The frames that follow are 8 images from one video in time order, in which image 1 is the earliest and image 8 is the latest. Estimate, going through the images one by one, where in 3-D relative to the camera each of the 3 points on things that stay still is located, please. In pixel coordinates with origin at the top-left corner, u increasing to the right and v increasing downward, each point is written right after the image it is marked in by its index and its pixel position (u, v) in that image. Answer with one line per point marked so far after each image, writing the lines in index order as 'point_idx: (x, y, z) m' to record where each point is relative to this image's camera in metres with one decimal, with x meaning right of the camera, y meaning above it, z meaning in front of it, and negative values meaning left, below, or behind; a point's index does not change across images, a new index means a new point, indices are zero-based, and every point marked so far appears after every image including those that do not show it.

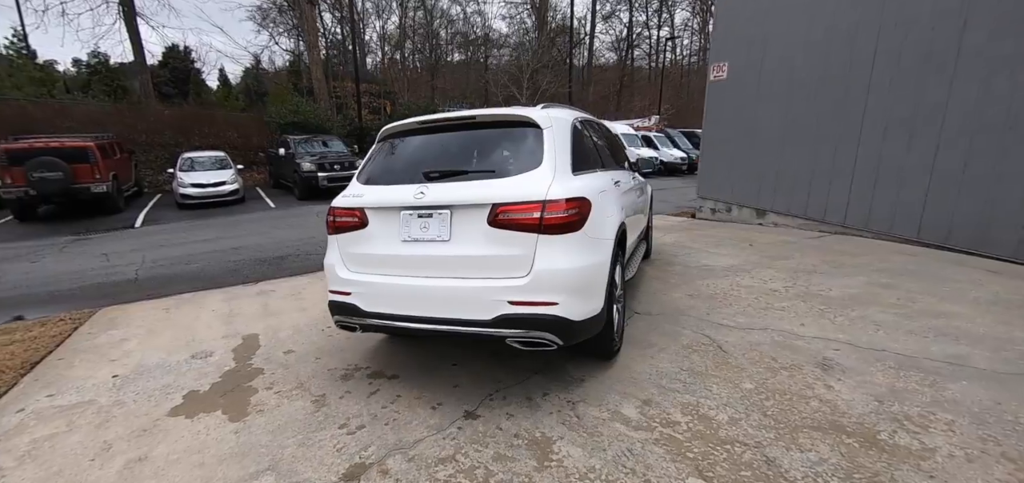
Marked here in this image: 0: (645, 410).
0: (+0.7, -0.9, +2.4) m
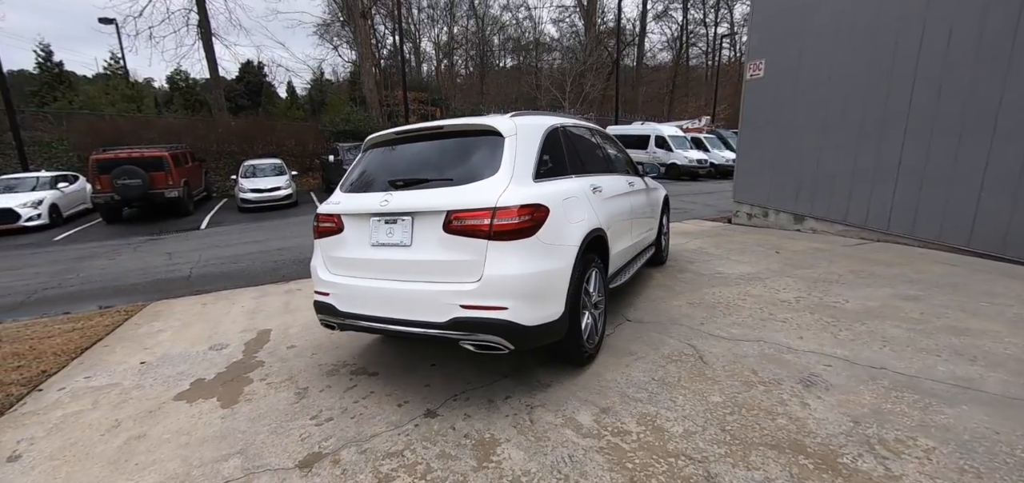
0: (+0.5, -0.9, +2.4) m
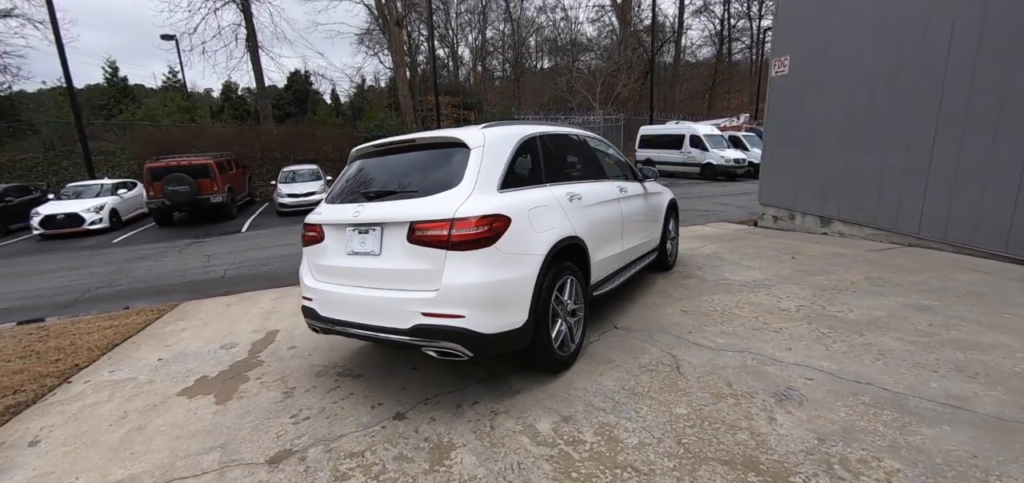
0: (+0.2, -1.0, +2.4) m
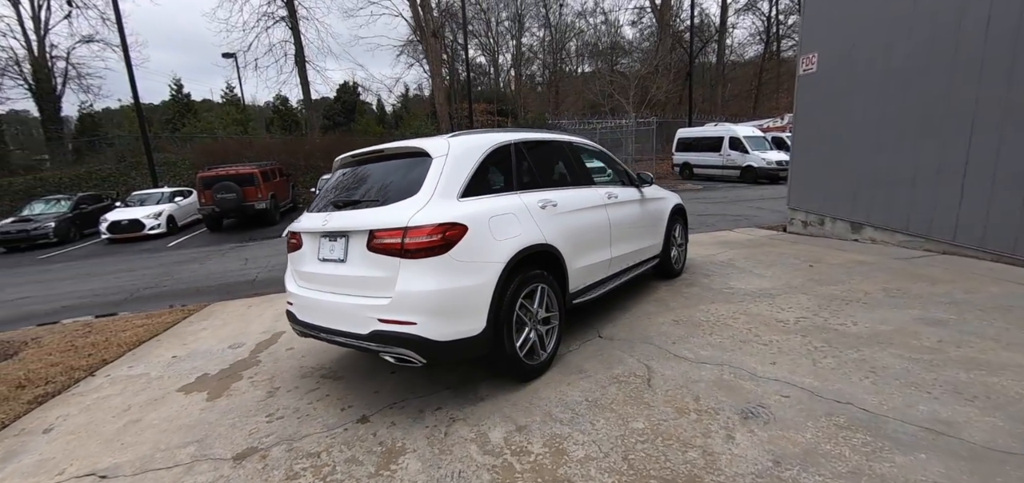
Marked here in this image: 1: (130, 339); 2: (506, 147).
0: (0.0, -1.0, +2.4) m
1: (-4.2, -1.1, +5.0) m
2: (0.0, +0.7, +3.1) m
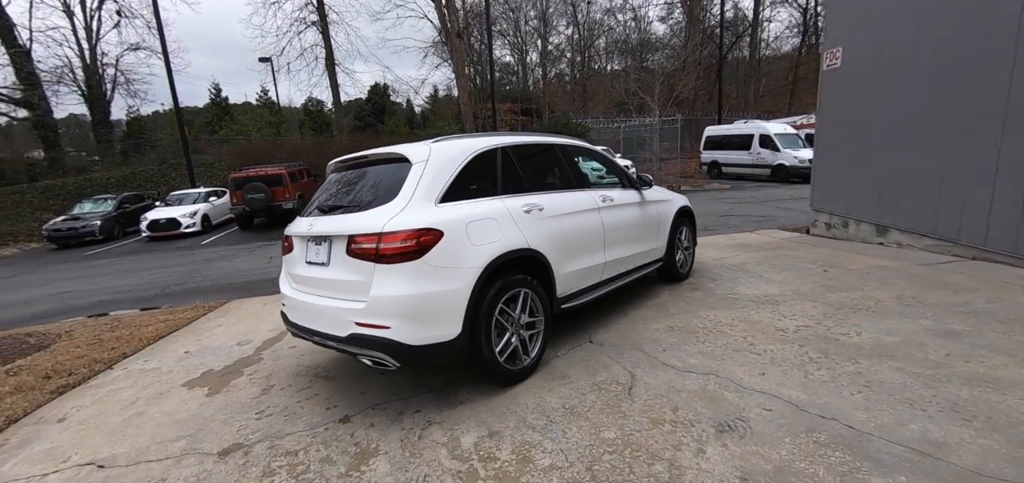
0: (-0.2, -1.1, +2.4) m
1: (-4.2, -1.1, +5.2) m
2: (-0.1, +0.6, +3.1) m
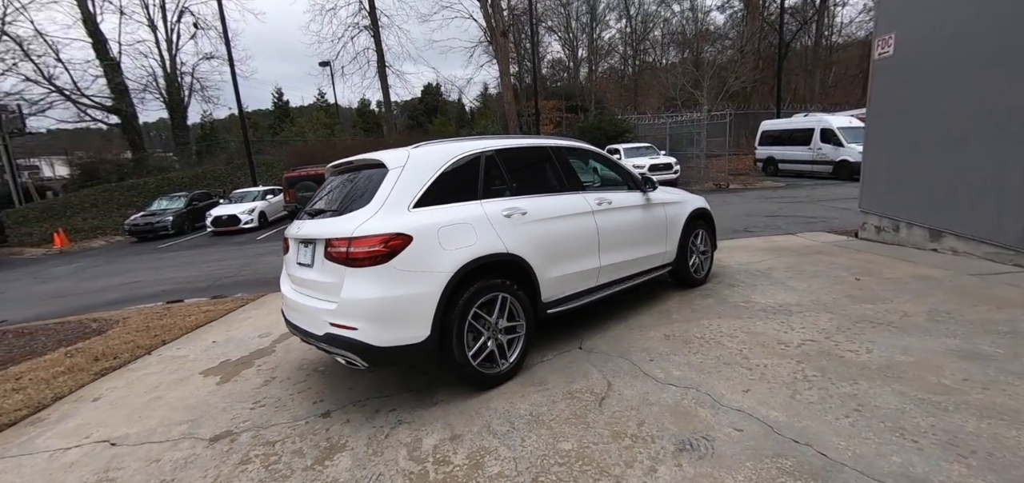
0: (-0.4, -1.1, +2.4) m
1: (-4.1, -1.0, +5.7) m
2: (-0.3, +0.6, +3.1) m
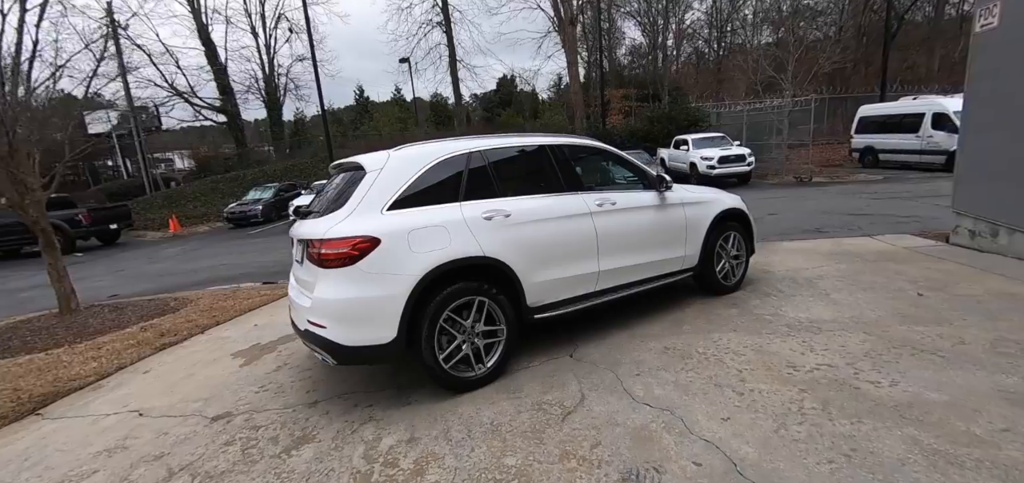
0: (-0.6, -1.1, +2.5) m
1: (-3.7, -0.9, +6.3) m
2: (-0.4, +0.6, +3.1) m
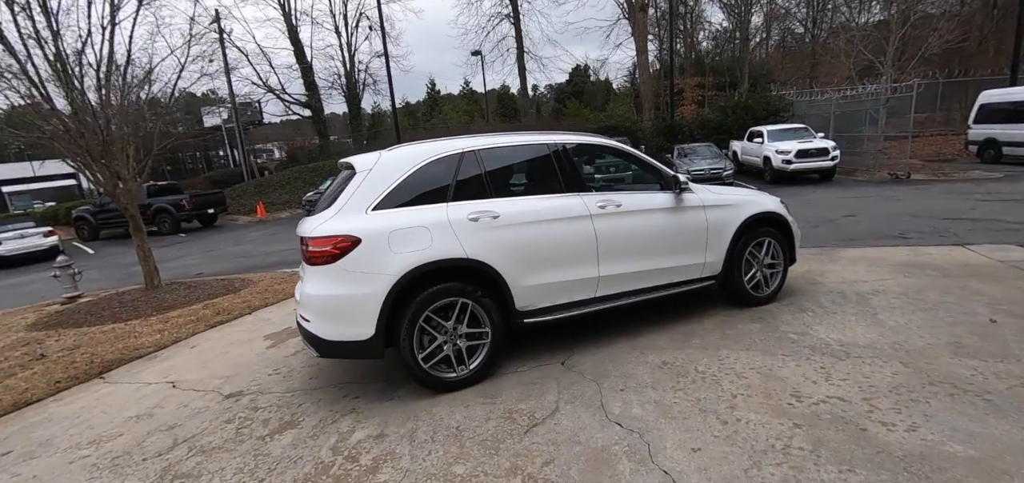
0: (-0.8, -1.1, +2.6) m
1: (-3.3, -0.7, +6.8) m
2: (-0.4, +0.6, +3.1) m
